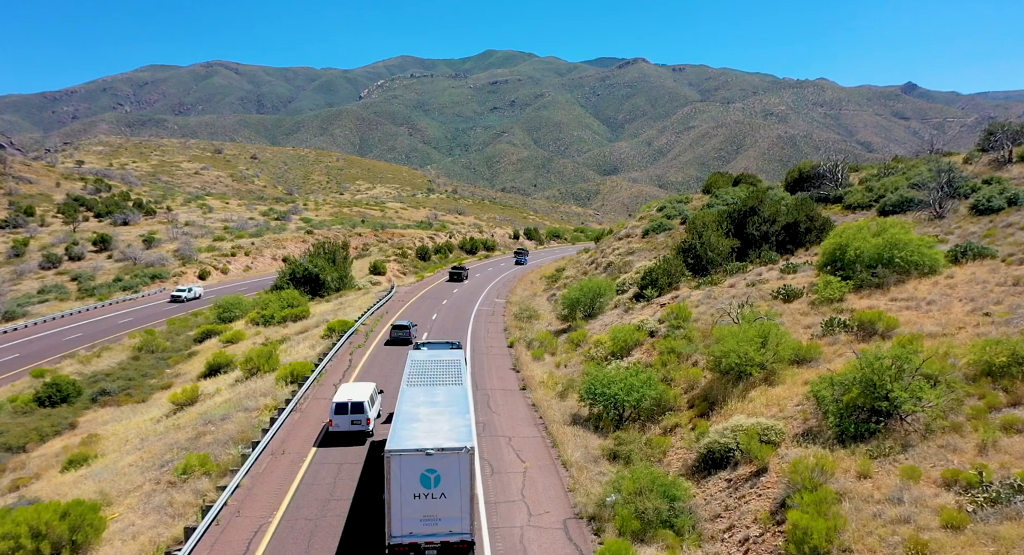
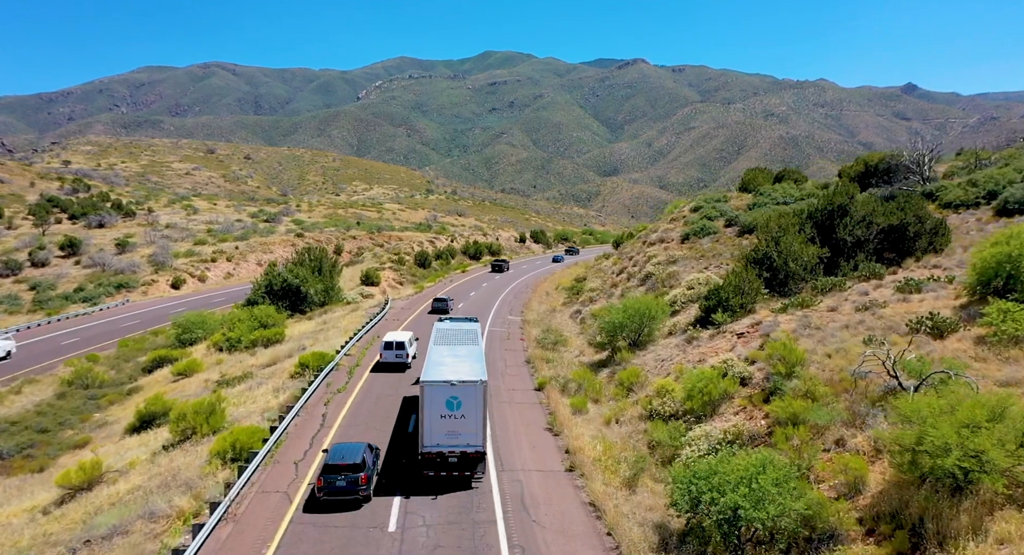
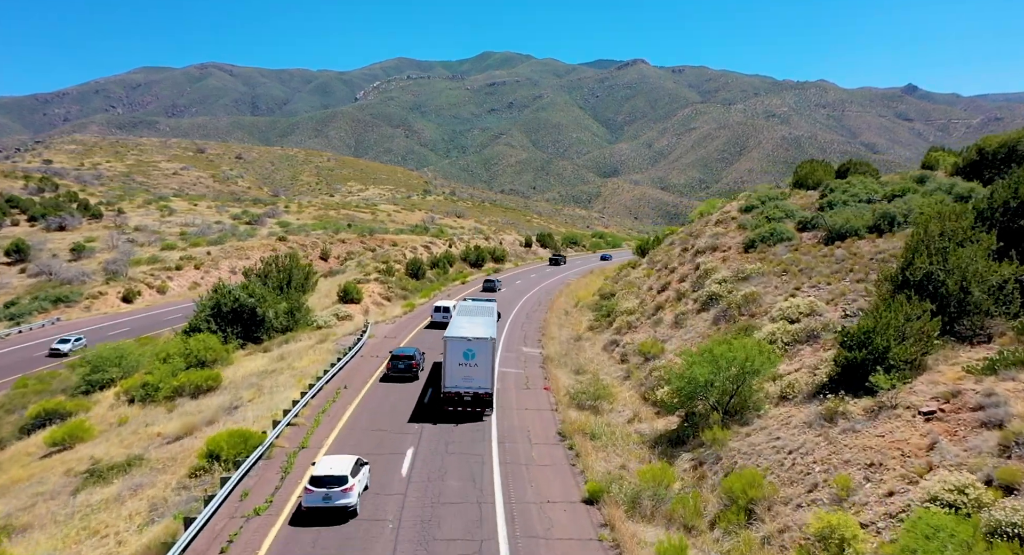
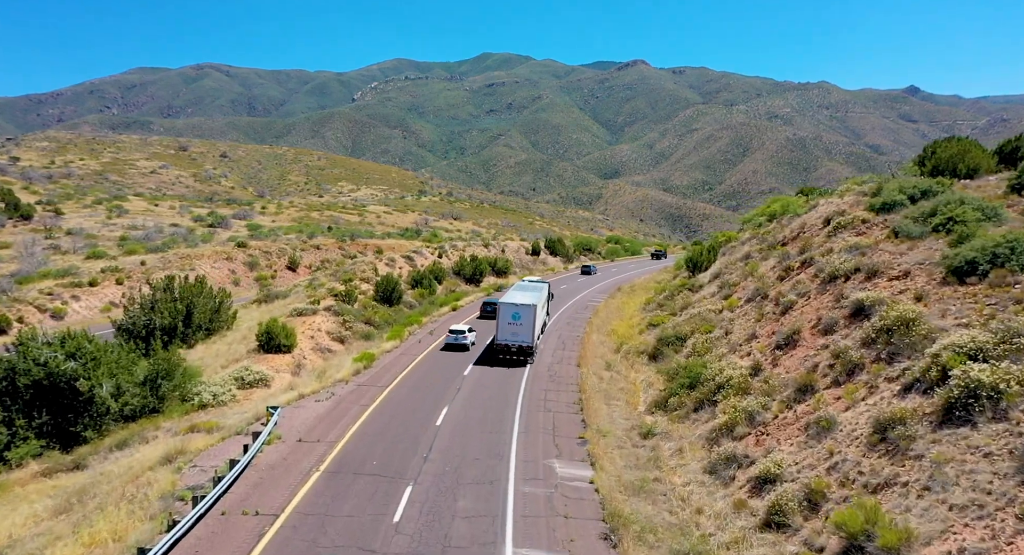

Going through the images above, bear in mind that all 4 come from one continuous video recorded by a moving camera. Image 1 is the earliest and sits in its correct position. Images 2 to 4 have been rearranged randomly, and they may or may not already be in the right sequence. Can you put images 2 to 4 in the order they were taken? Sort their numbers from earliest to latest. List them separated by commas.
2, 3, 4
